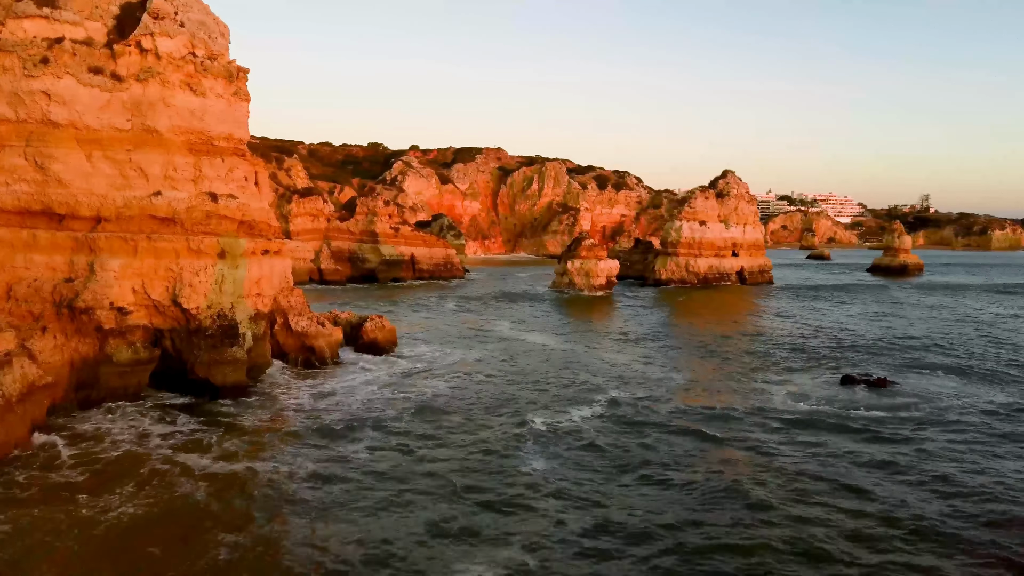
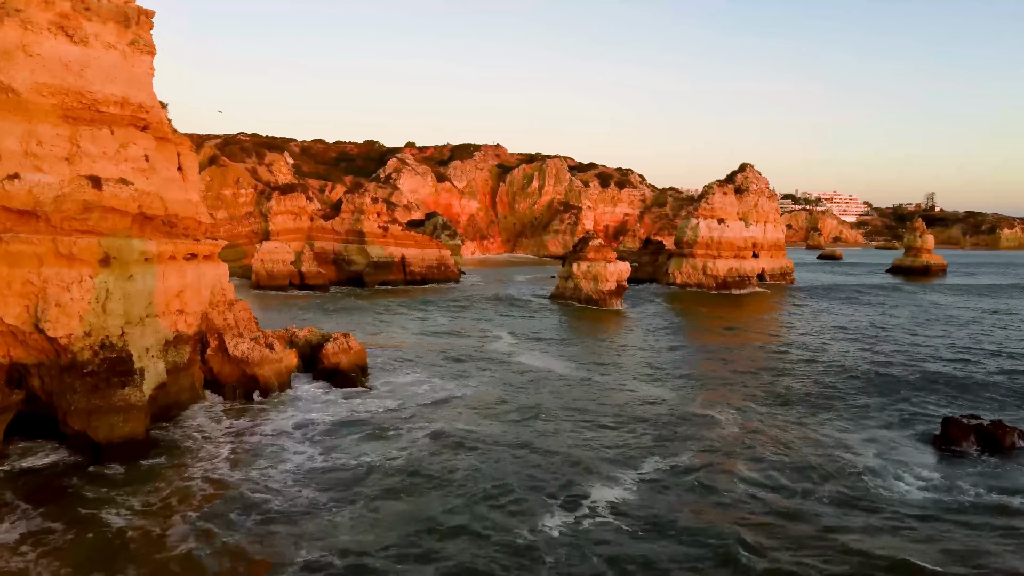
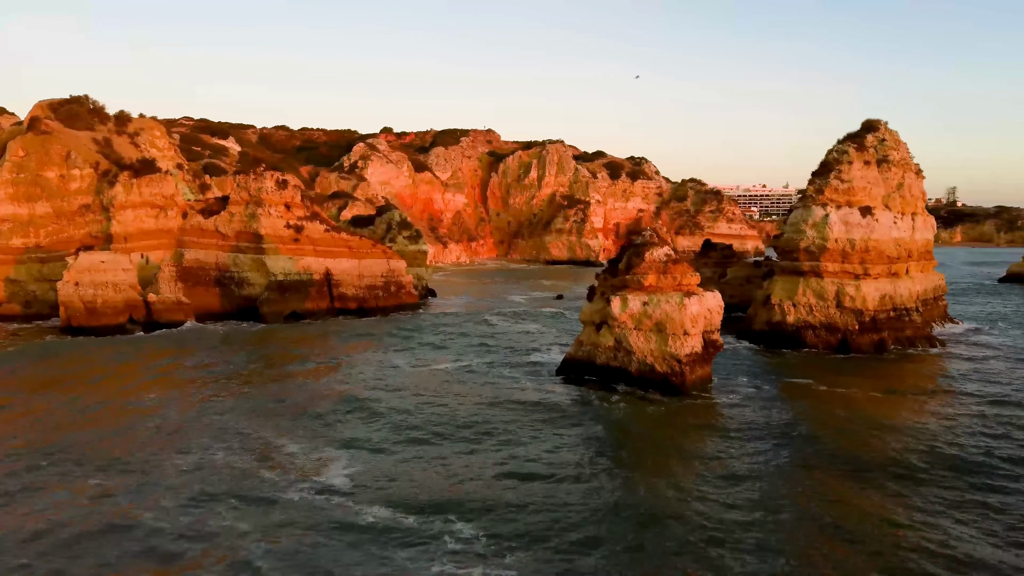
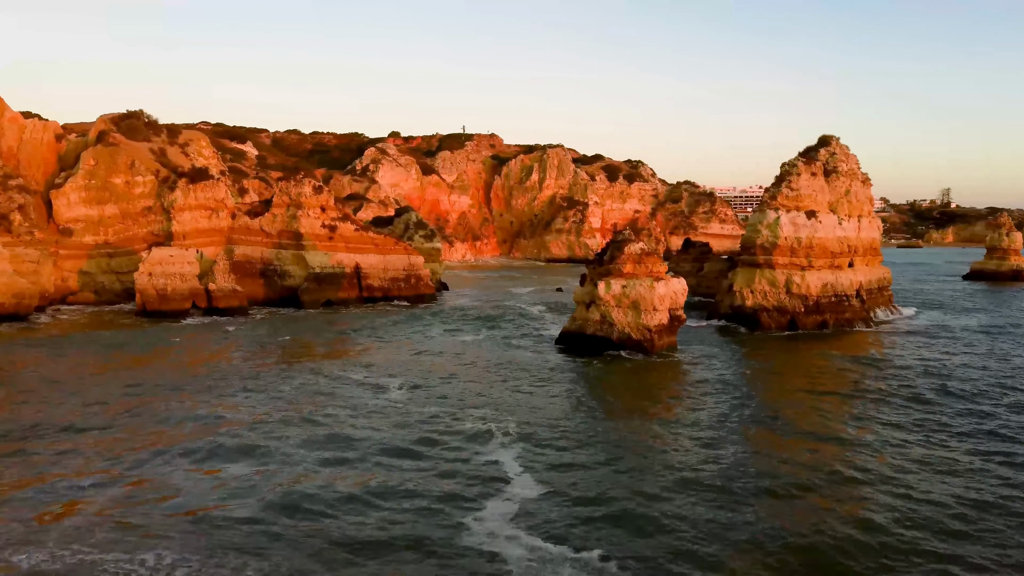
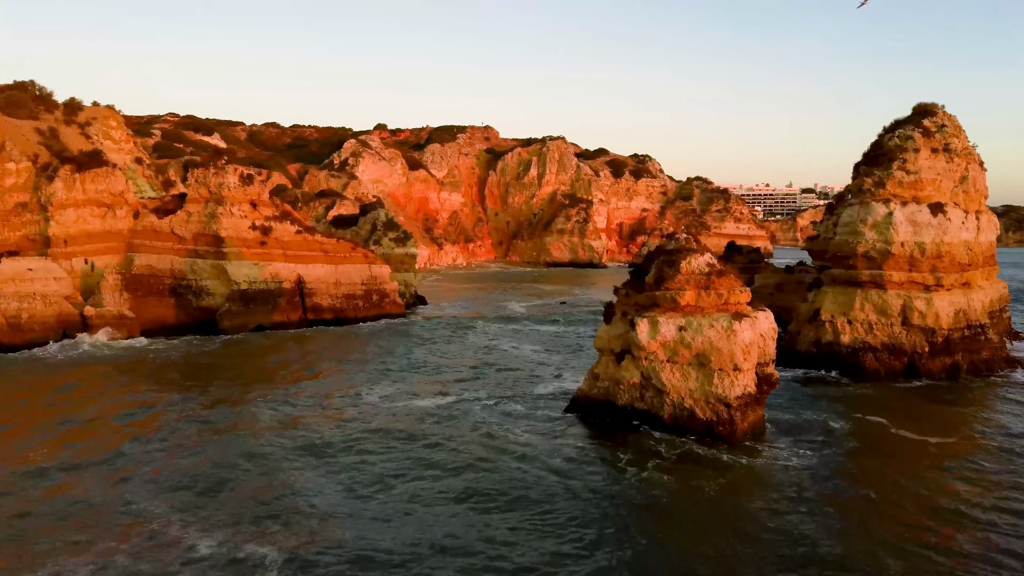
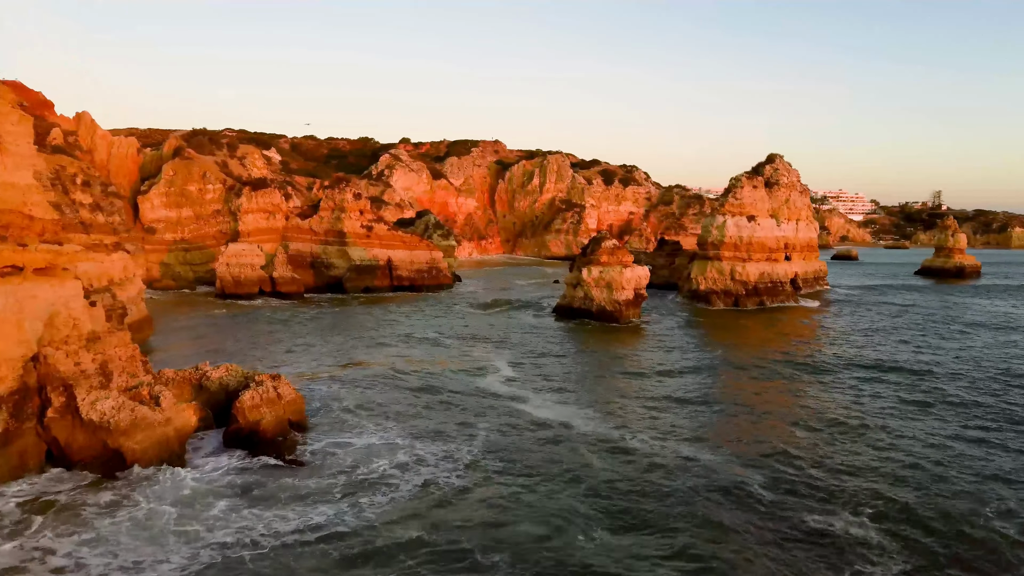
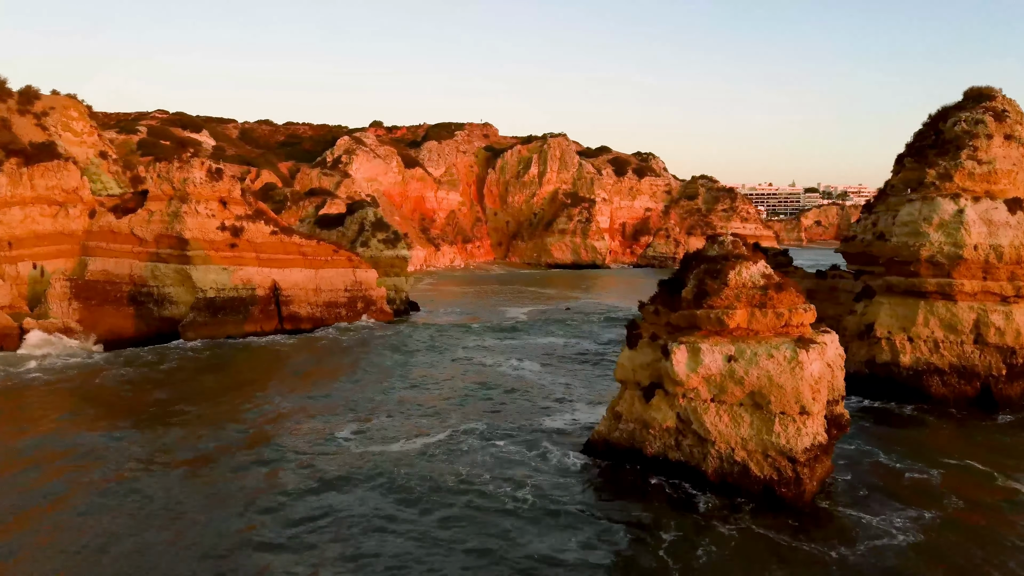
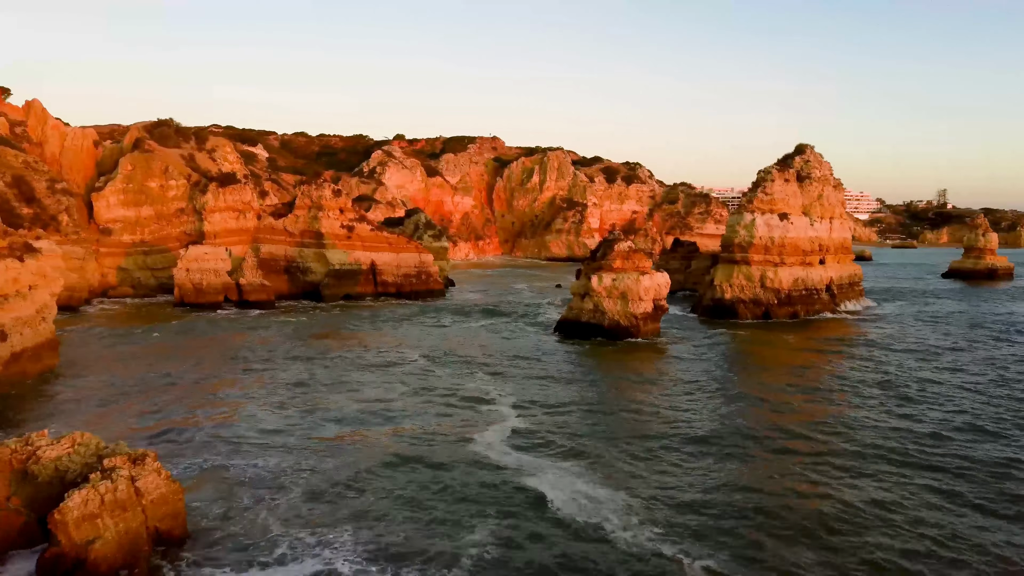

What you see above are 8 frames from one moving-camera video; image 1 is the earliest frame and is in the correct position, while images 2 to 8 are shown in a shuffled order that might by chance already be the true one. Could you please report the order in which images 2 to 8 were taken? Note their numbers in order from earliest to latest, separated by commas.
2, 6, 8, 4, 3, 5, 7
